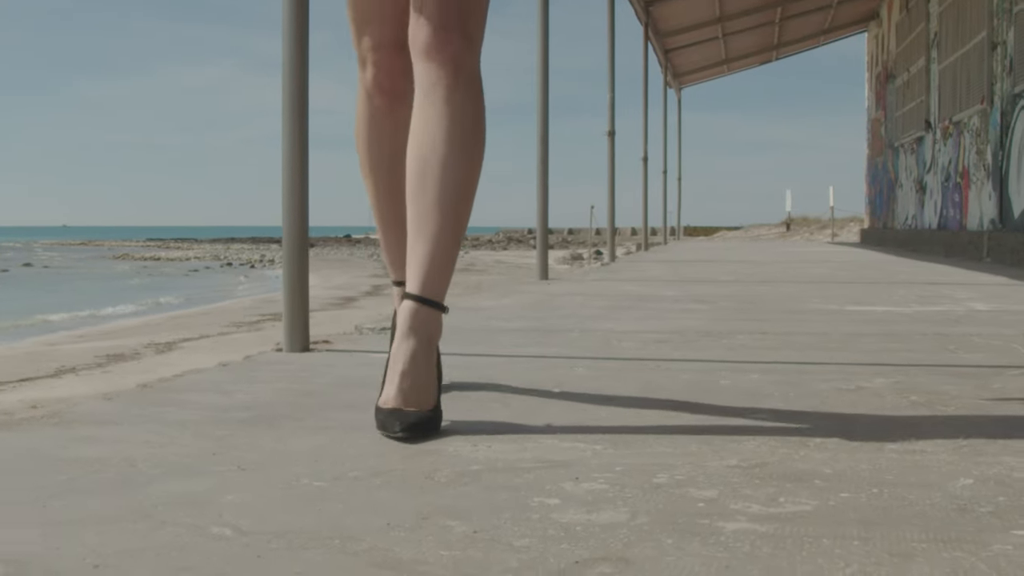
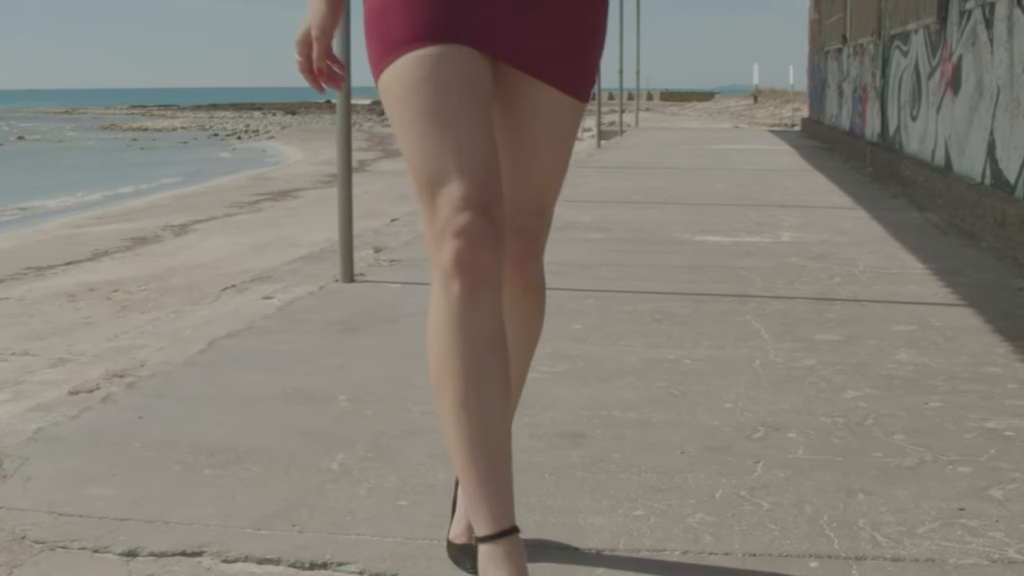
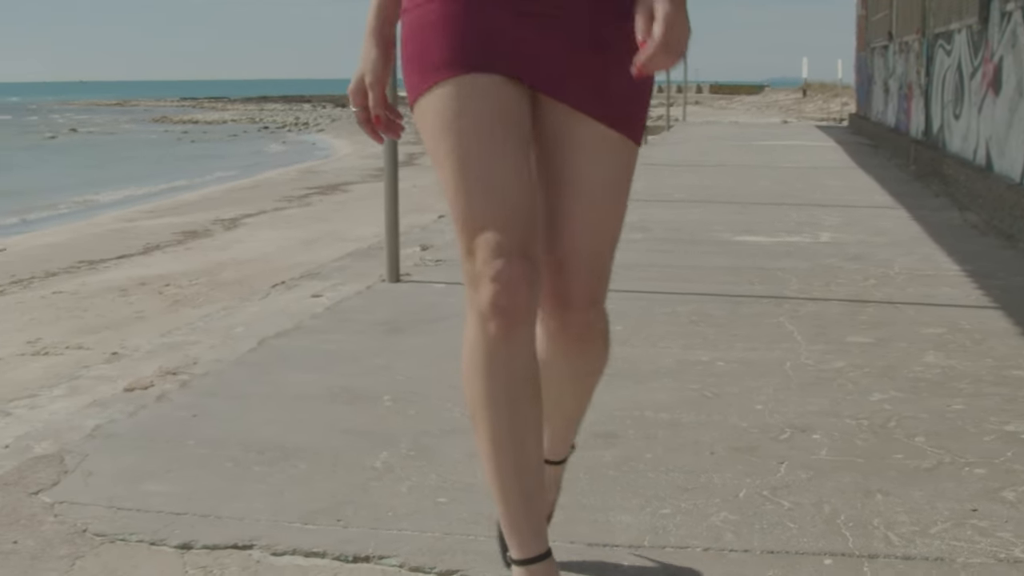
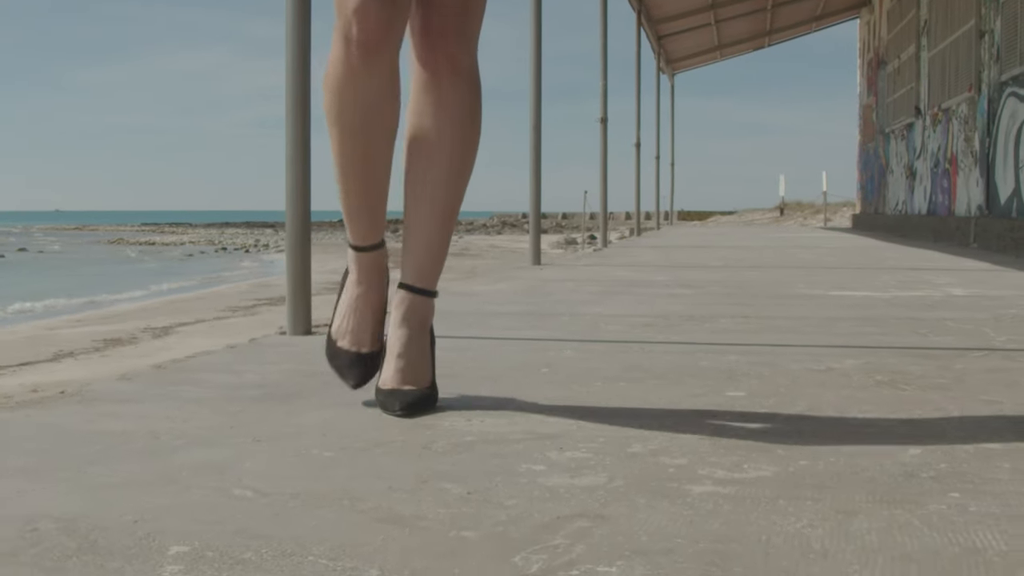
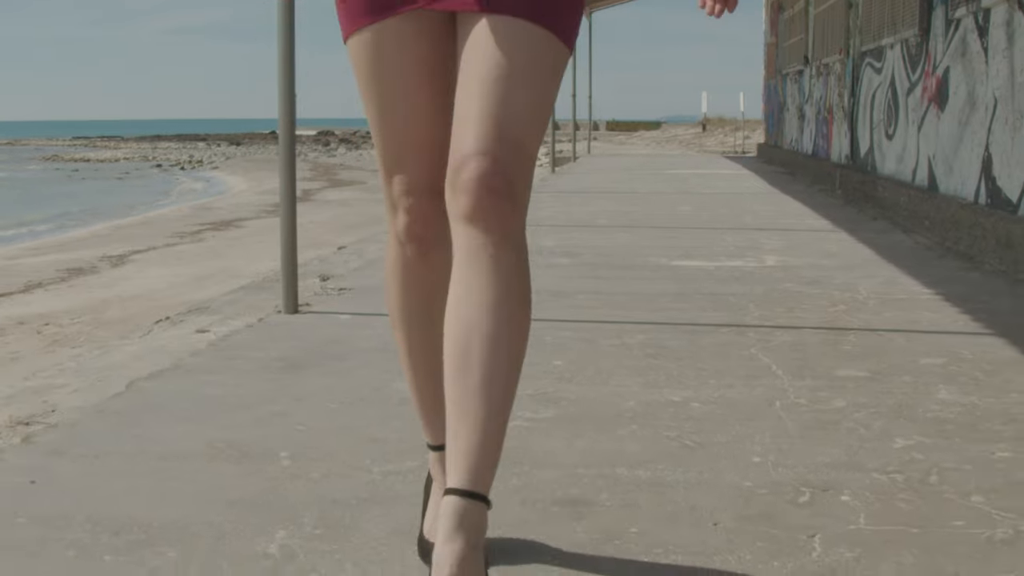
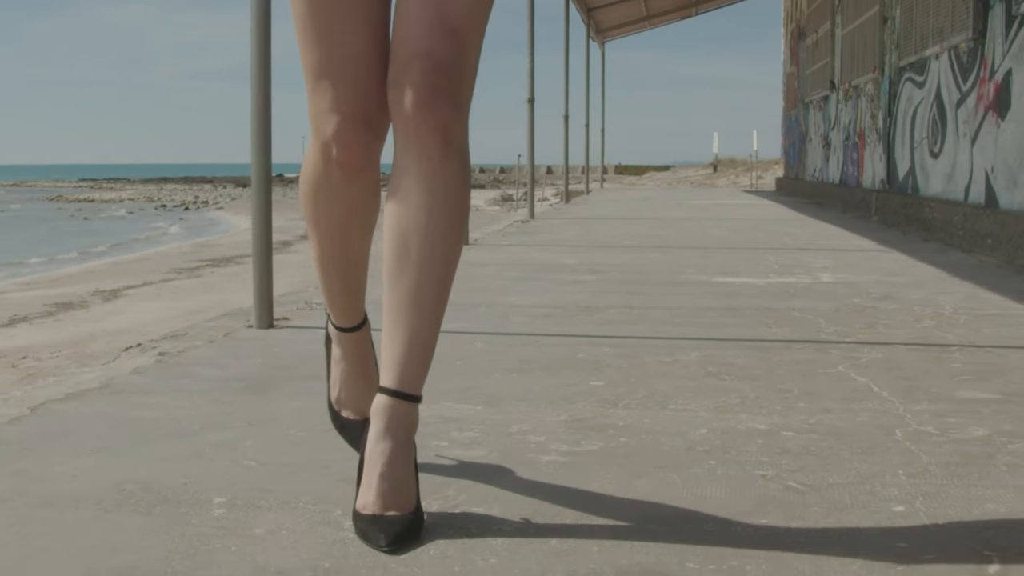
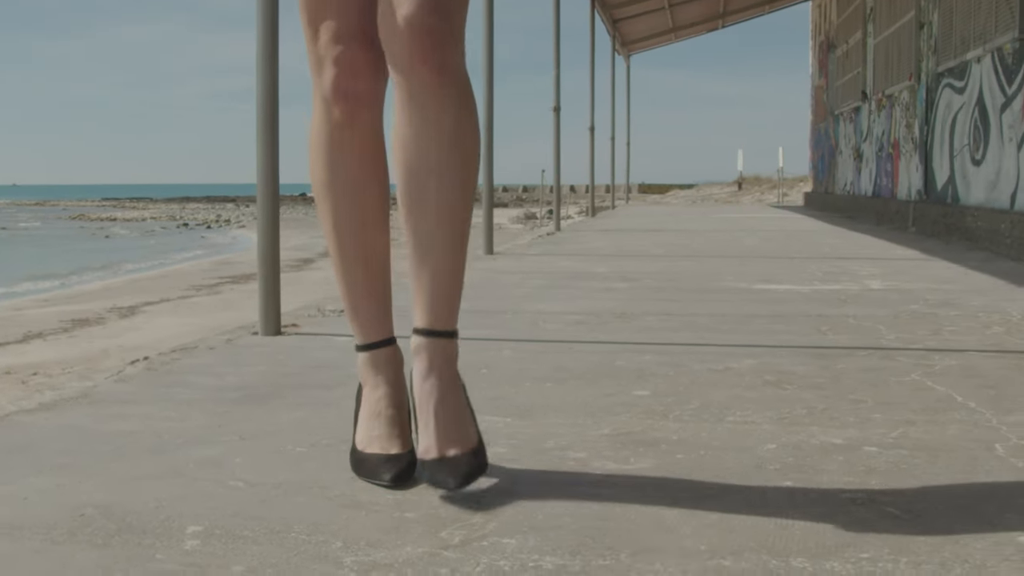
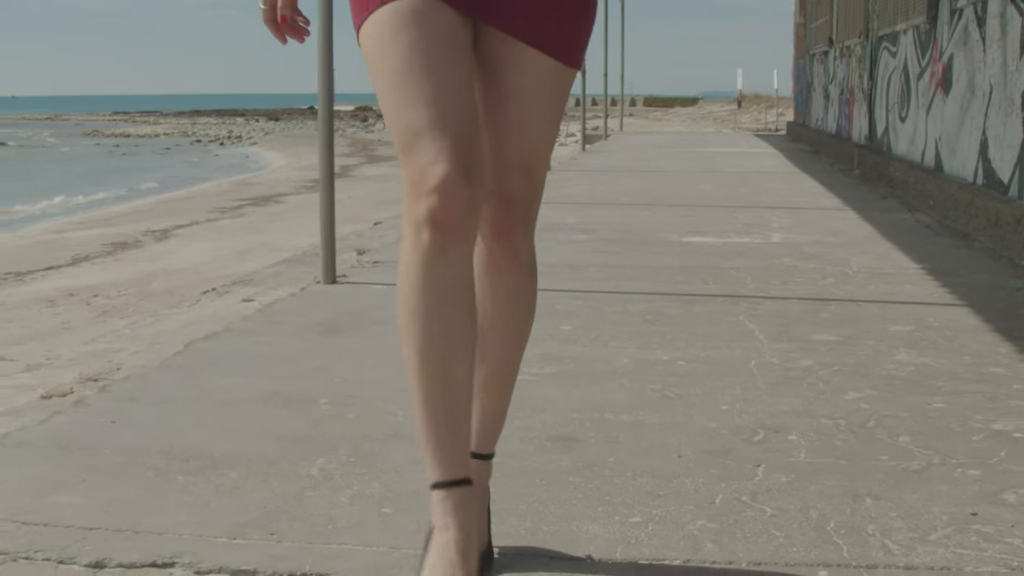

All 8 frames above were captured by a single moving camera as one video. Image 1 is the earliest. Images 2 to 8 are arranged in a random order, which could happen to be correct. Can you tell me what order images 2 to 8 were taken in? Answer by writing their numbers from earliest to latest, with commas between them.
4, 7, 6, 5, 8, 2, 3
